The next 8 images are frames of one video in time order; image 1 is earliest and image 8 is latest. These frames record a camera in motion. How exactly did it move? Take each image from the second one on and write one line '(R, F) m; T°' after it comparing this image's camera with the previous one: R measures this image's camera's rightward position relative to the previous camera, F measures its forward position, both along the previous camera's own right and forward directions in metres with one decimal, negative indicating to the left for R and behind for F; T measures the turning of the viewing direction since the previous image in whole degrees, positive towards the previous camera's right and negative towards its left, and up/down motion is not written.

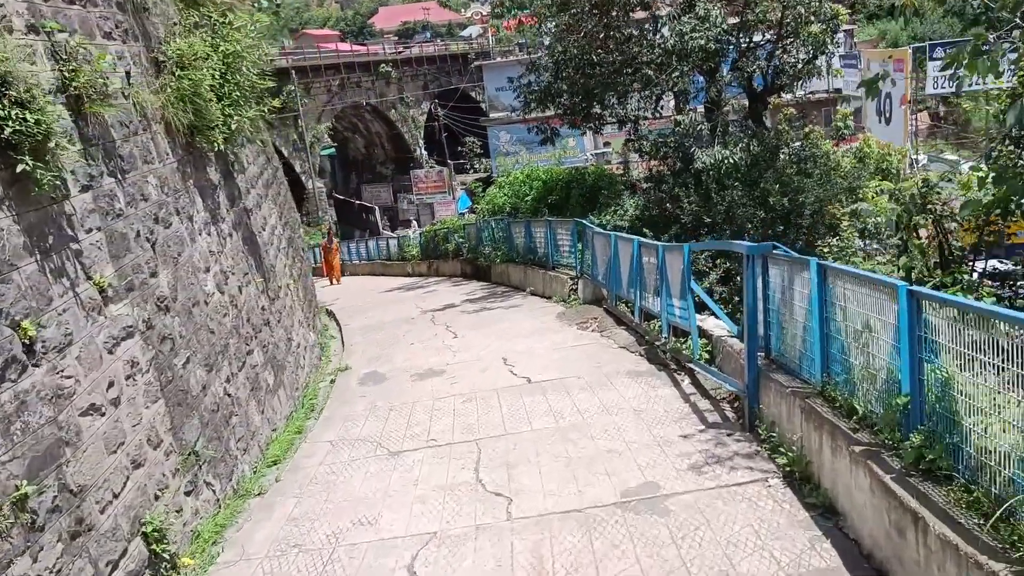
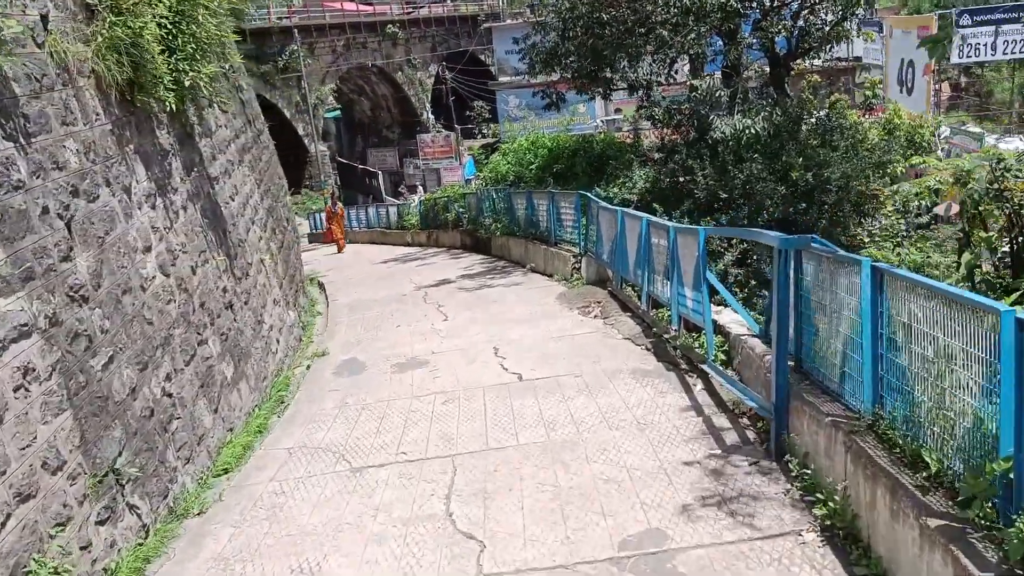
(+0.1, +0.7) m; -1°
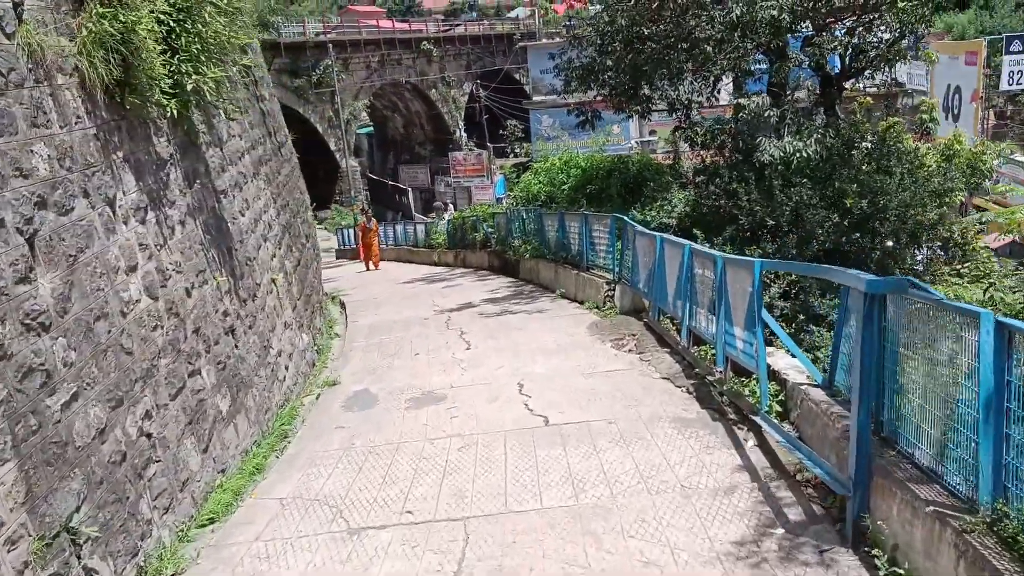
(0.0, +0.5) m; -2°
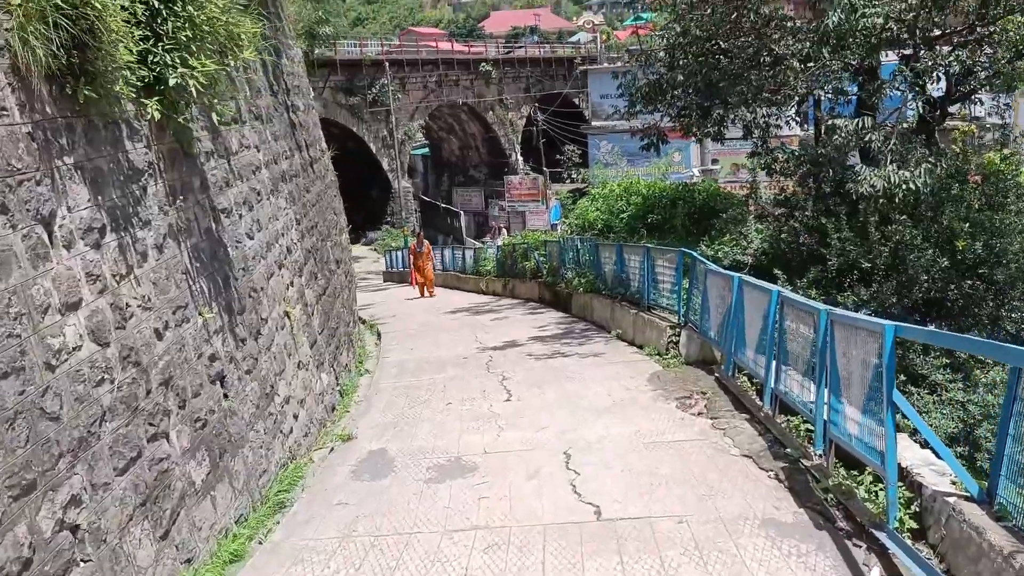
(0.0, +1.0) m; -3°
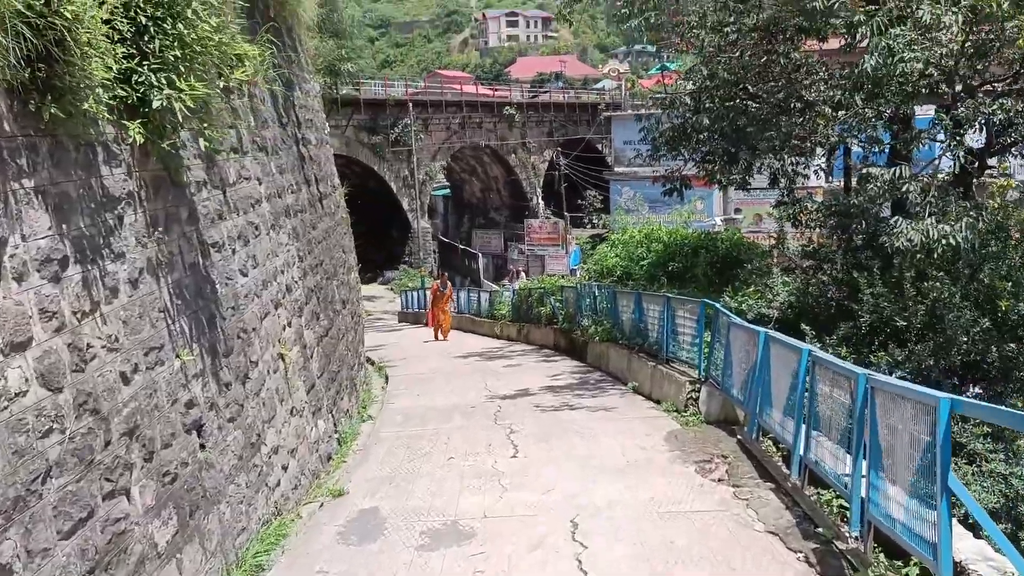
(0.0, +0.4) m; -1°
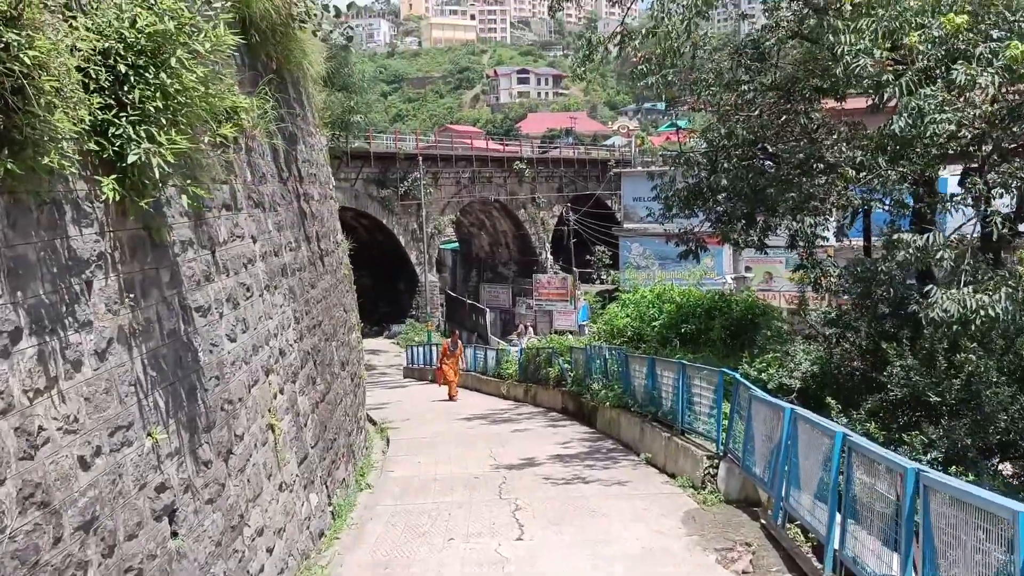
(0.0, +0.4) m; -1°
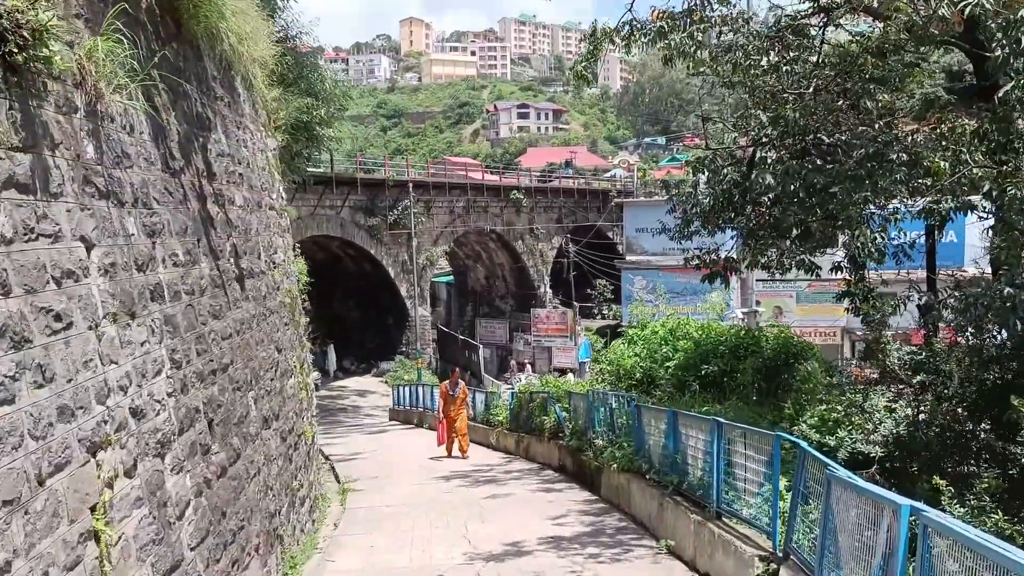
(+0.1, +1.9) m; 0°
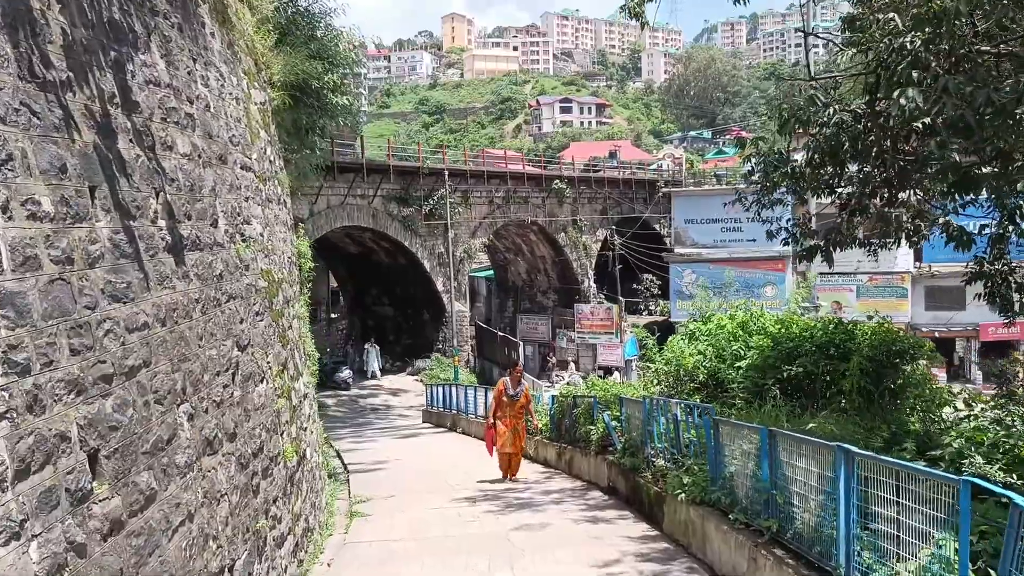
(0.0, +1.6) m; -3°
